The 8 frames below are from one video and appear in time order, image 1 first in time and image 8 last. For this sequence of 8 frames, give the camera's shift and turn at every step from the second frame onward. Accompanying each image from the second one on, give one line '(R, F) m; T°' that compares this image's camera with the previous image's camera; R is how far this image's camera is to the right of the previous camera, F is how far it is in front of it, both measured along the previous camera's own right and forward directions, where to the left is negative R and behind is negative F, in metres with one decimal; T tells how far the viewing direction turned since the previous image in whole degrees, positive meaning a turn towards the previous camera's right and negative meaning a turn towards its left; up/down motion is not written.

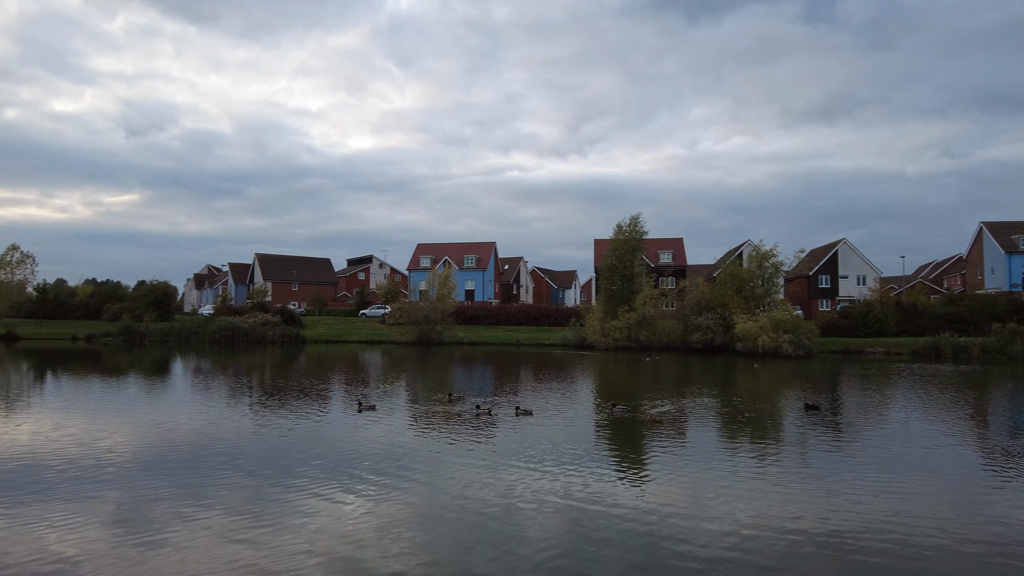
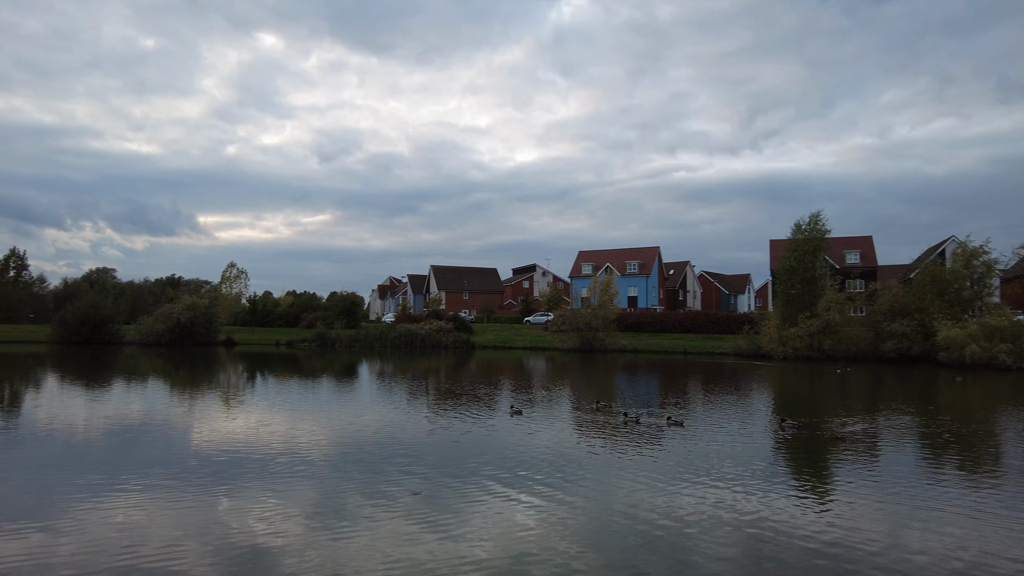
(0.0, +0.3) m; -14°
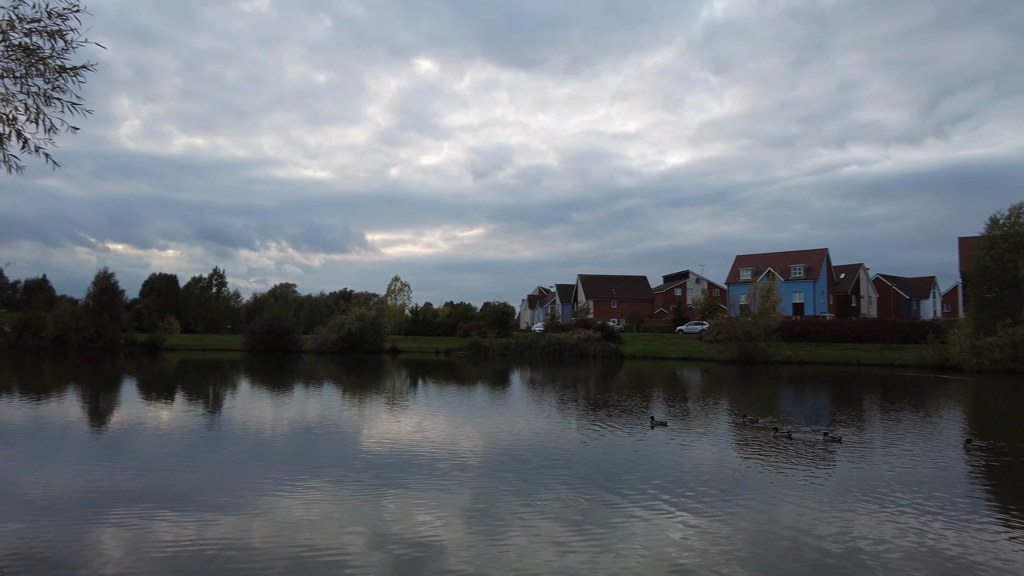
(+0.2, +0.2) m; -13°
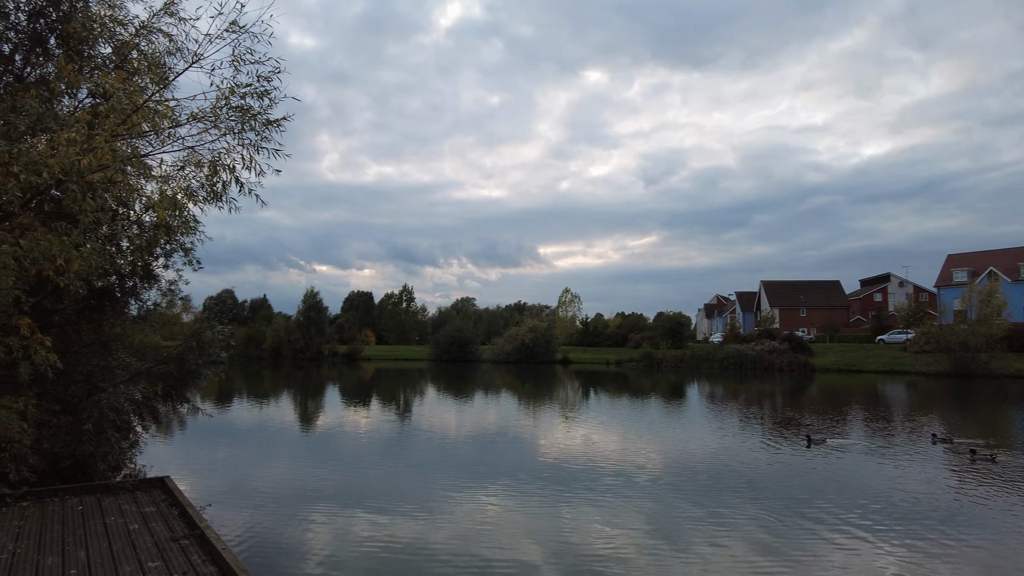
(+0.2, -0.1) m; -15°
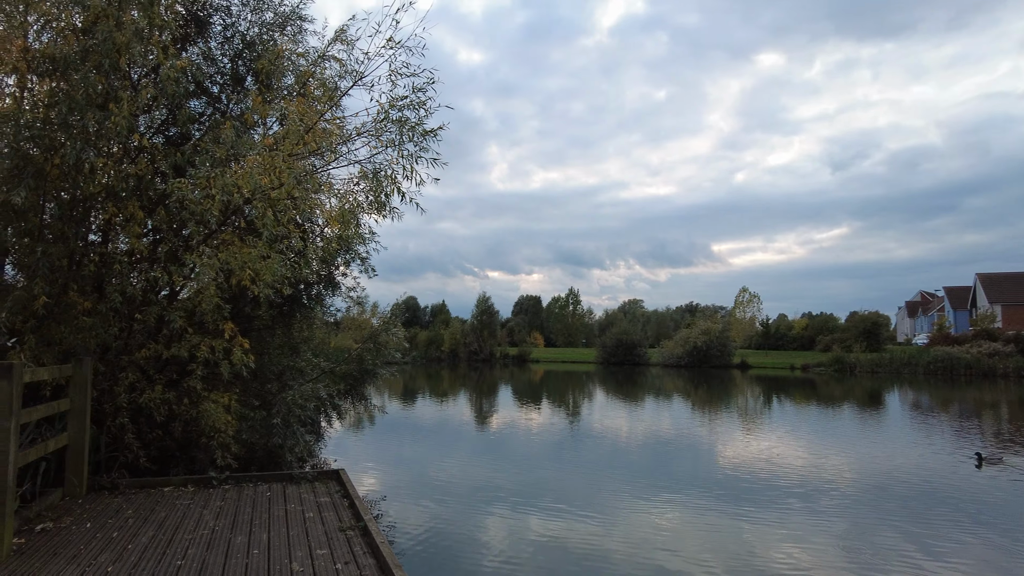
(+0.2, +0.2) m; -15°
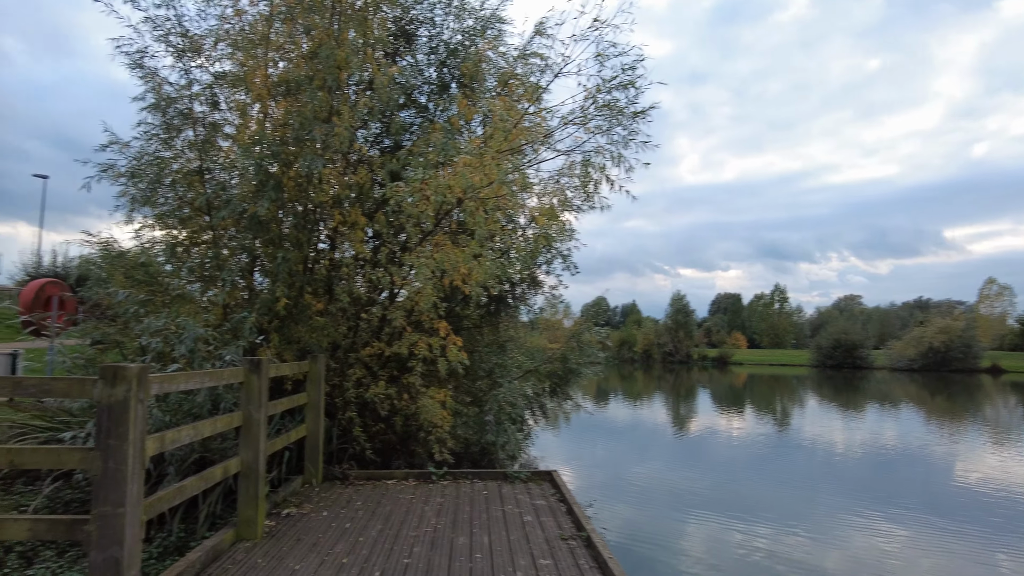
(-0.3, +0.4) m; -16°
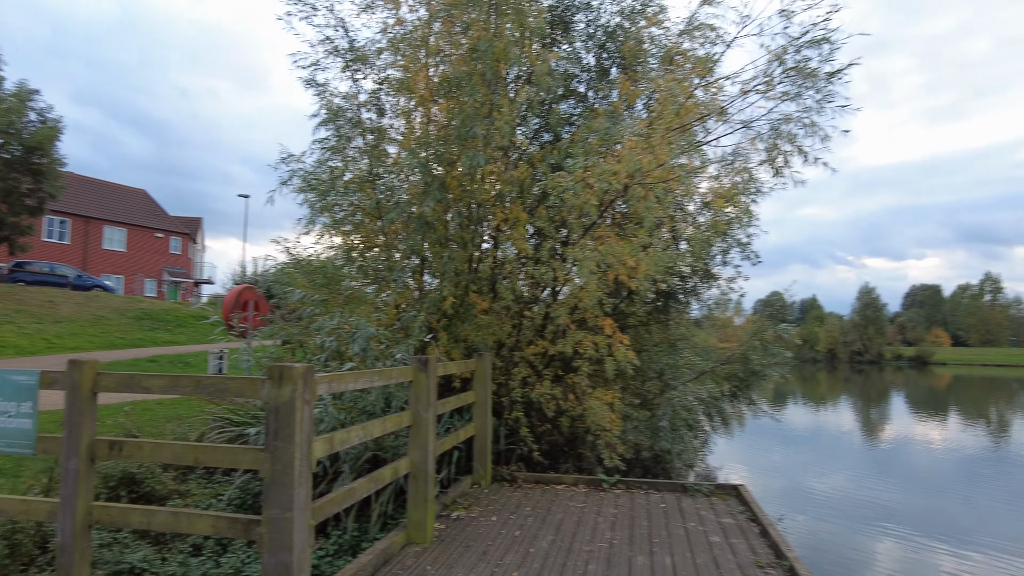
(-0.1, +0.4) m; -14°
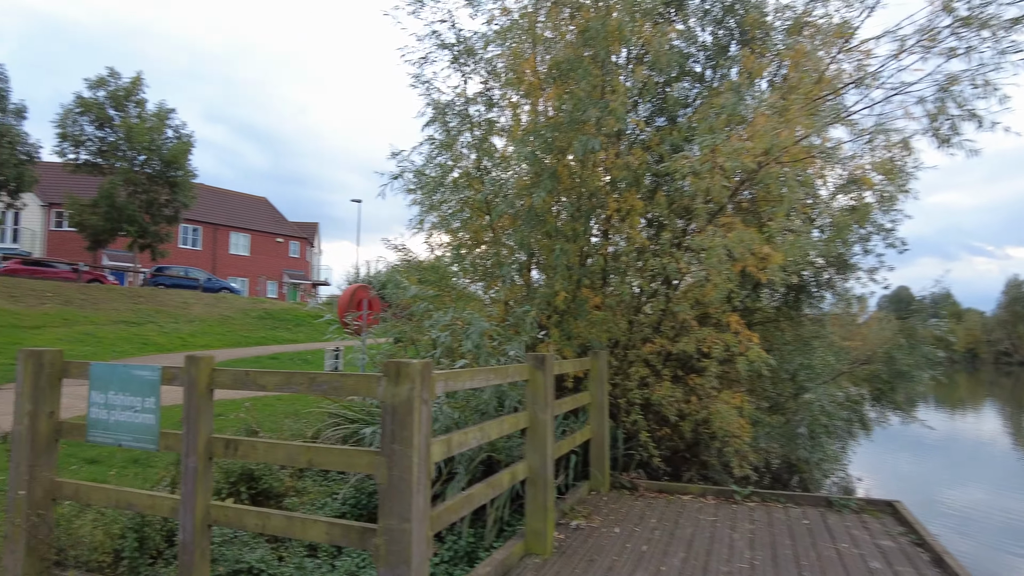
(-0.1, +0.3) m; -9°
